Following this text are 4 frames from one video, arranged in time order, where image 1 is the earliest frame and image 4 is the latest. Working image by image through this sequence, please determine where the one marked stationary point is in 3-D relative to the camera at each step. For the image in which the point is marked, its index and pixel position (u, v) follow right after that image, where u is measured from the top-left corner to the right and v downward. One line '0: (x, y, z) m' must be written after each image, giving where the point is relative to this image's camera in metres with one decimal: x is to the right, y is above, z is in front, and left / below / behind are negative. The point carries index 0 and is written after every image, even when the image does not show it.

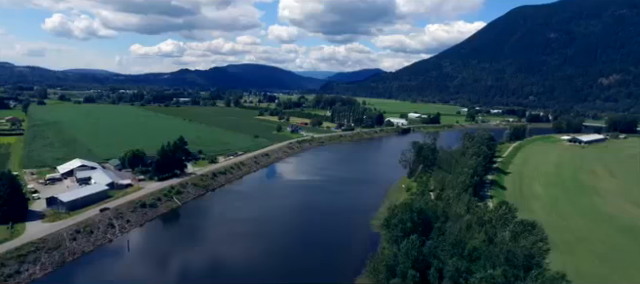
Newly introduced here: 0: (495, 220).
0: (+7.2, -3.1, +15.2) m
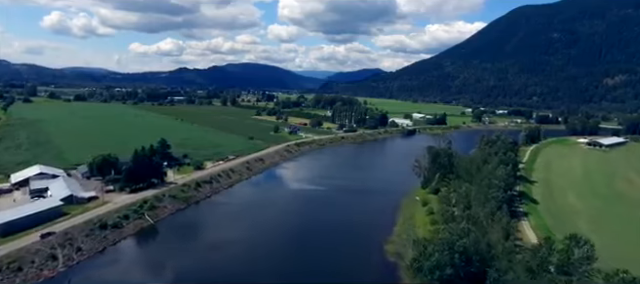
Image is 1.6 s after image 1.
0: (+7.3, -3.4, +10.8) m
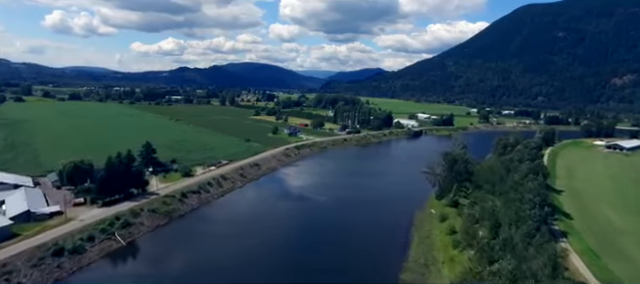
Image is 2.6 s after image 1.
0: (+7.3, -3.8, +7.4) m
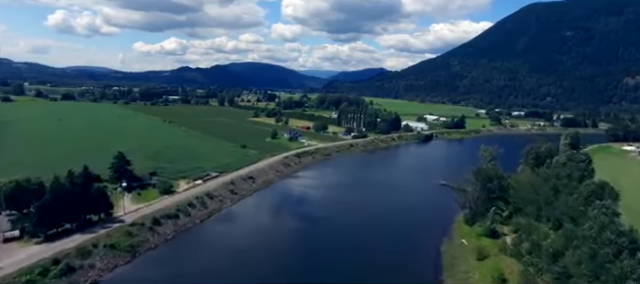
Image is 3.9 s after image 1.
0: (+7.5, -4.5, +2.6) m
